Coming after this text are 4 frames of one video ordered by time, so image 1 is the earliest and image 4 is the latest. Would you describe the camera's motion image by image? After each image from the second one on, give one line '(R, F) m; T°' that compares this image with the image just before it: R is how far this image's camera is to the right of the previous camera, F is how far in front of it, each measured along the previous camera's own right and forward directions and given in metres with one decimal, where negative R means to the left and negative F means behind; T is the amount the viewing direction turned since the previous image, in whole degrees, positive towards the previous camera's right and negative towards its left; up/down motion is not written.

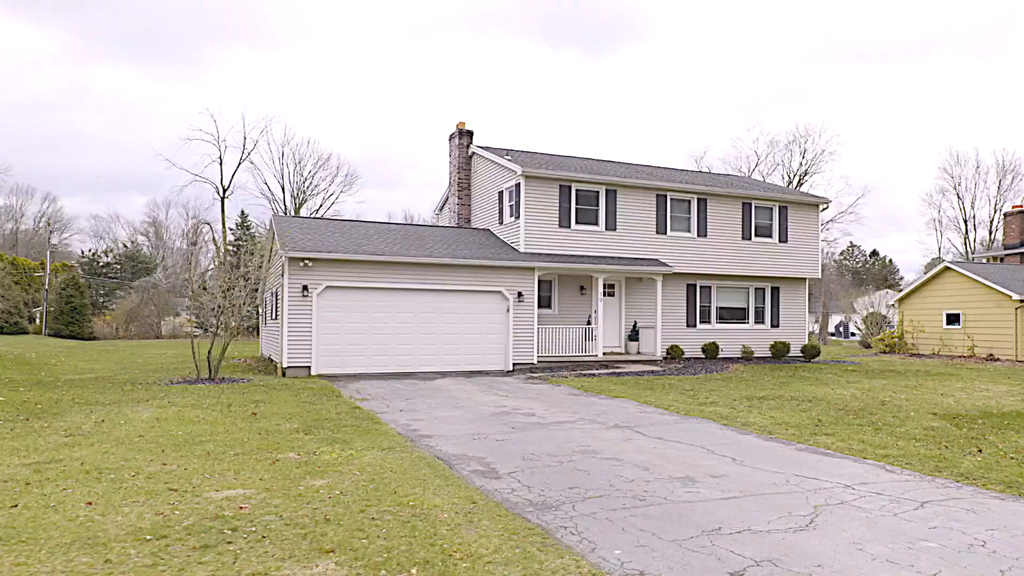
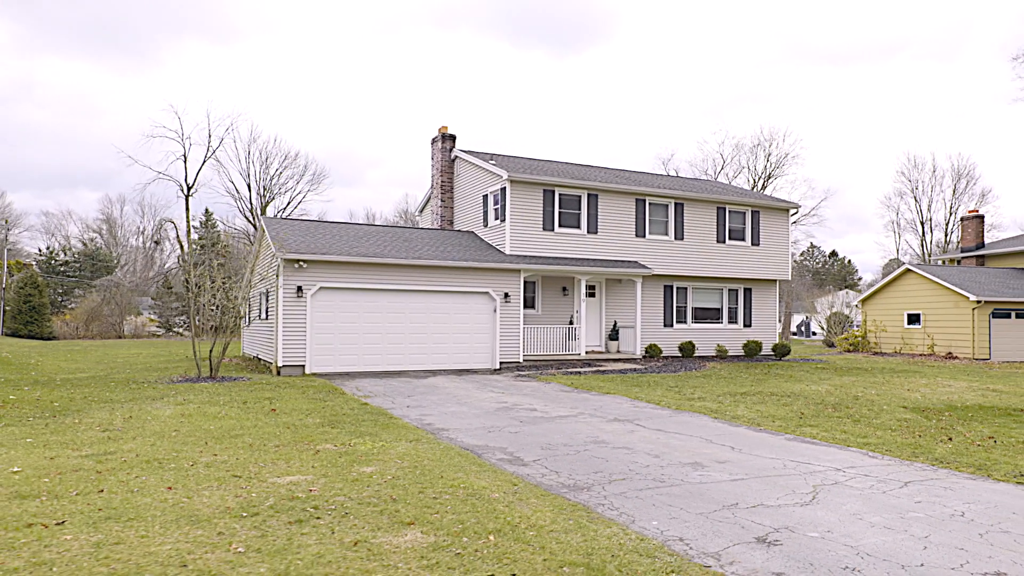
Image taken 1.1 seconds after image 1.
(-0.6, -0.5) m; +3°
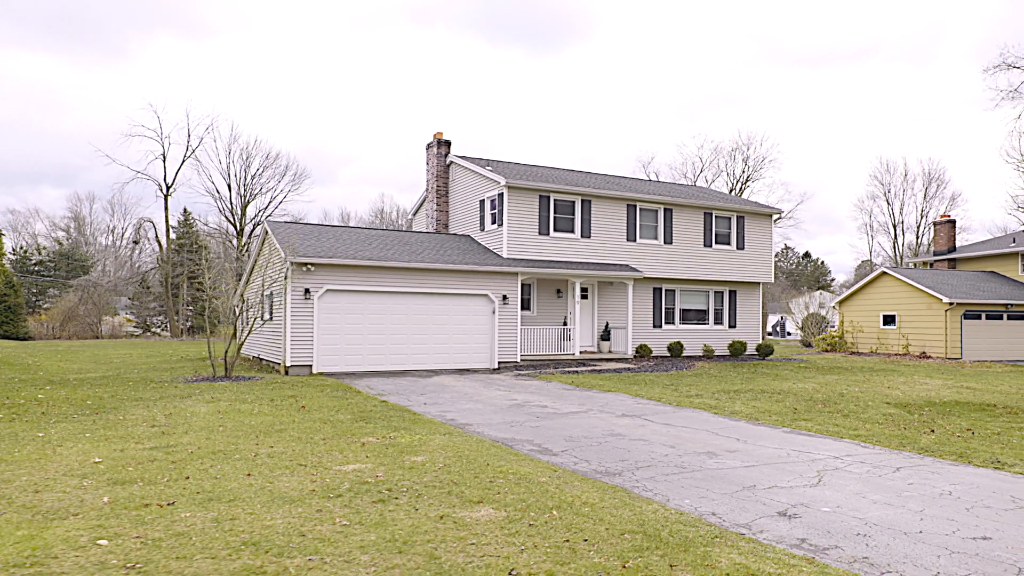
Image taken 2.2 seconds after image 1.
(-0.6, -0.6) m; +2°
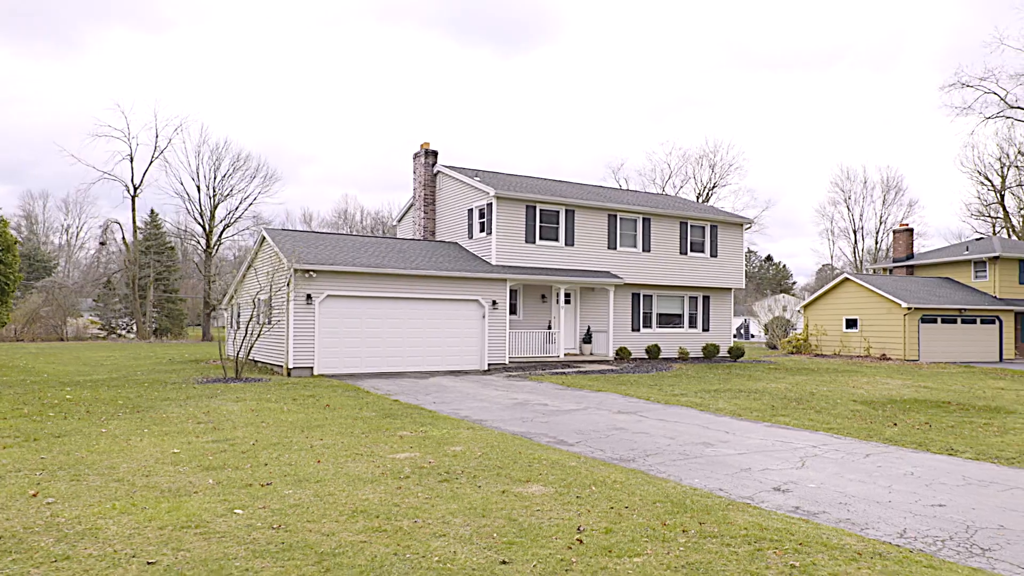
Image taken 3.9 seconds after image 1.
(-0.6, -0.9) m; +3°
